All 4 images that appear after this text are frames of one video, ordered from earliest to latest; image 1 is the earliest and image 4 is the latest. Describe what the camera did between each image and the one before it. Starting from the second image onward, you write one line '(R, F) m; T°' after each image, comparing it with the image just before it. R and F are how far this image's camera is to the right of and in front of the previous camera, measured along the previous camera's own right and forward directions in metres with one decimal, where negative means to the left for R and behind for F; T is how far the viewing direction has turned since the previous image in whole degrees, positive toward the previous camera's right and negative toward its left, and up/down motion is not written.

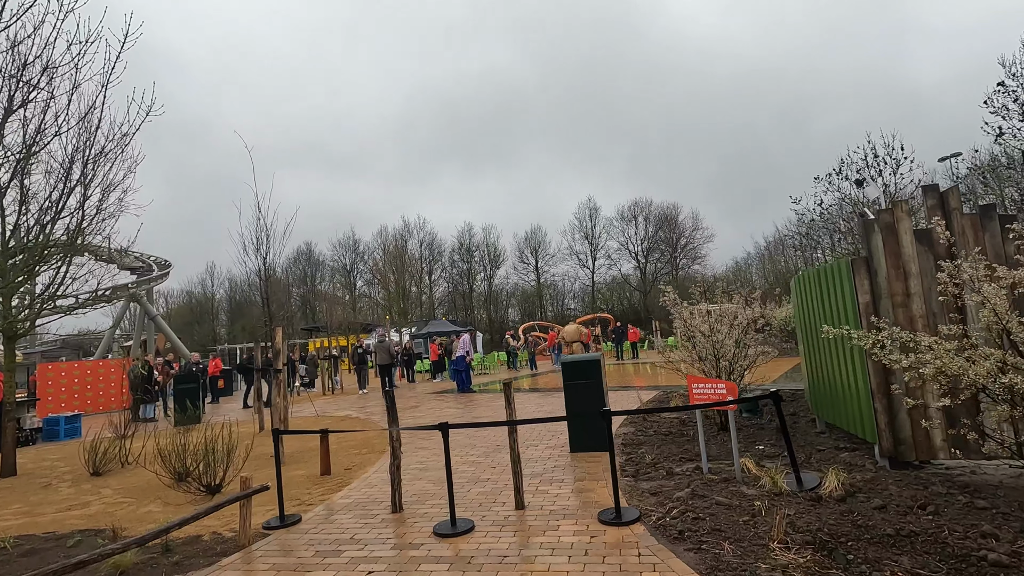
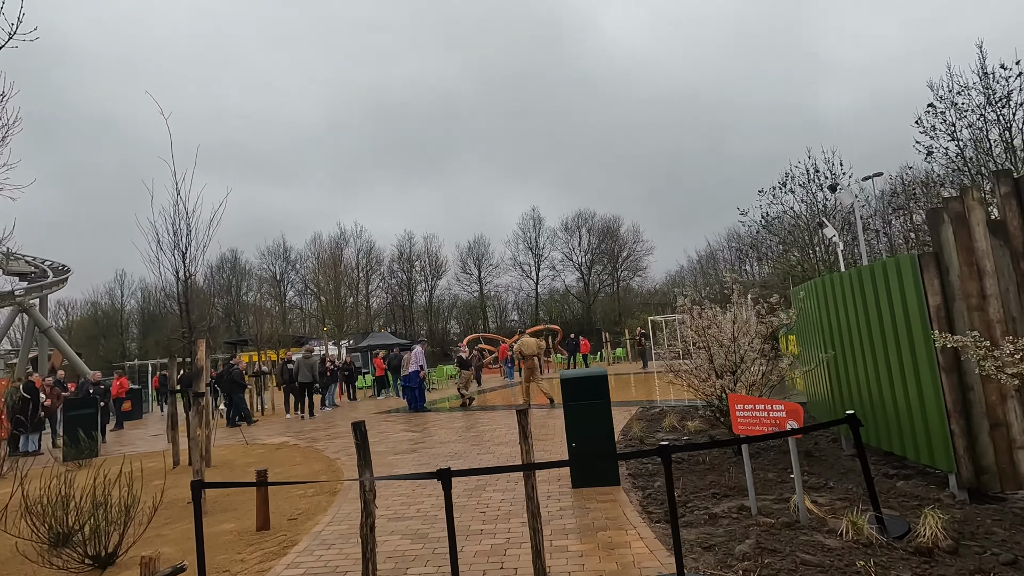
(-0.6, +1.3) m; +7°
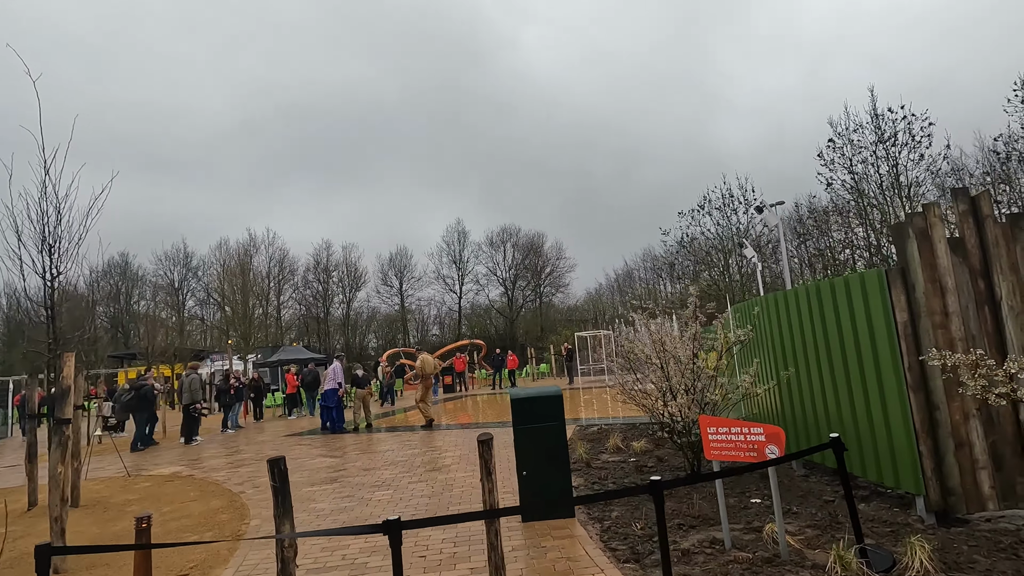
(-0.3, +0.7) m; +8°
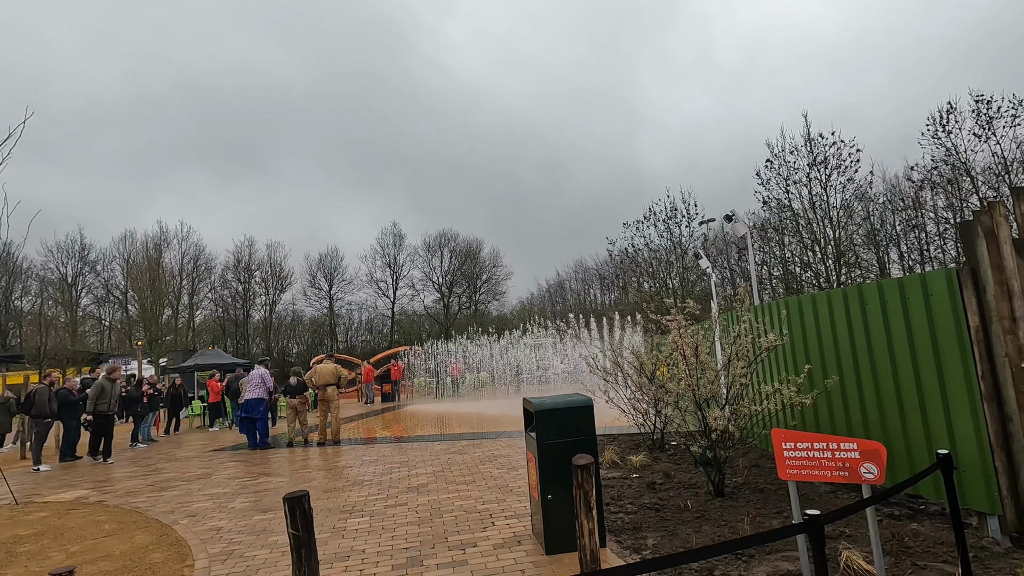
(-0.8, +0.9) m; +8°
